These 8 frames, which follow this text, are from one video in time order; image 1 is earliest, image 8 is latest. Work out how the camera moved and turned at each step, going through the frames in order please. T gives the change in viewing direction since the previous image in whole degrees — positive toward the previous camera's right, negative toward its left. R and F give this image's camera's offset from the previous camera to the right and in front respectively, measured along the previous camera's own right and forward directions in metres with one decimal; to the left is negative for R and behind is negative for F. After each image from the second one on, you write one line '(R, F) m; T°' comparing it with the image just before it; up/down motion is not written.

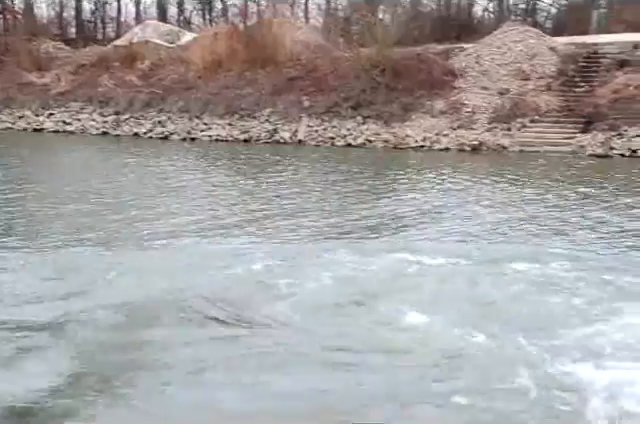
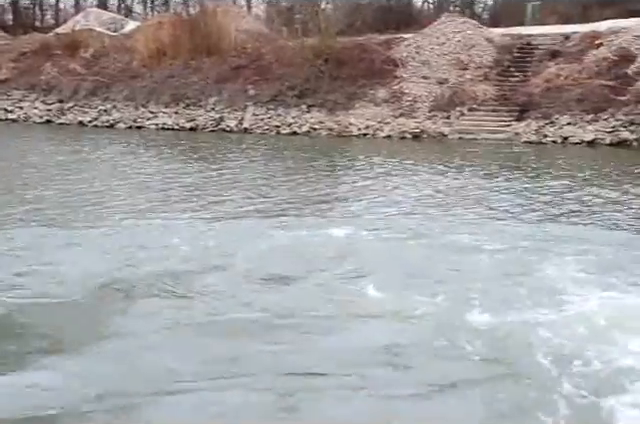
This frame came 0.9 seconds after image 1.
(-0.2, -0.6) m; +4°
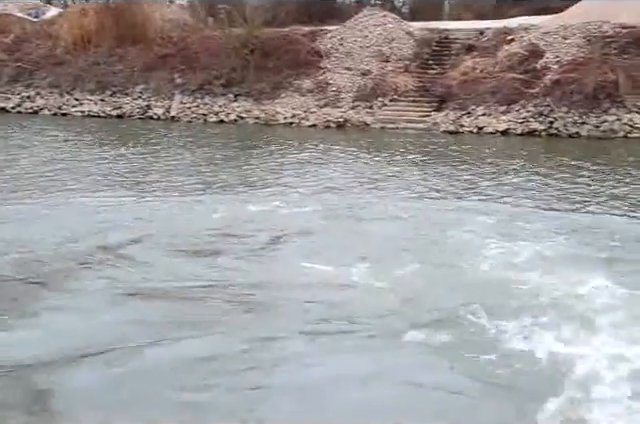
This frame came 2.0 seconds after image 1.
(-0.3, -0.8) m; +6°
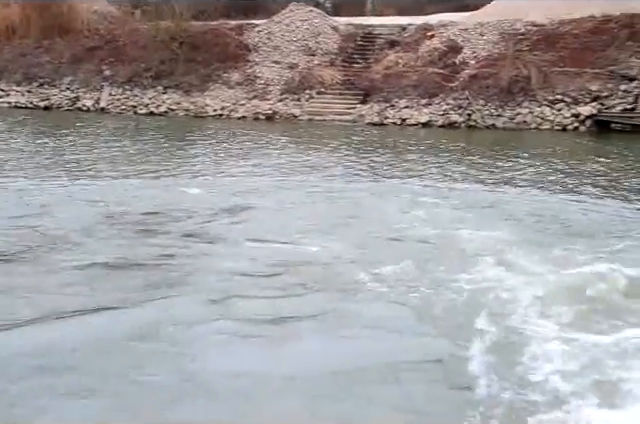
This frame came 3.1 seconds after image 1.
(-0.3, -0.8) m; +6°
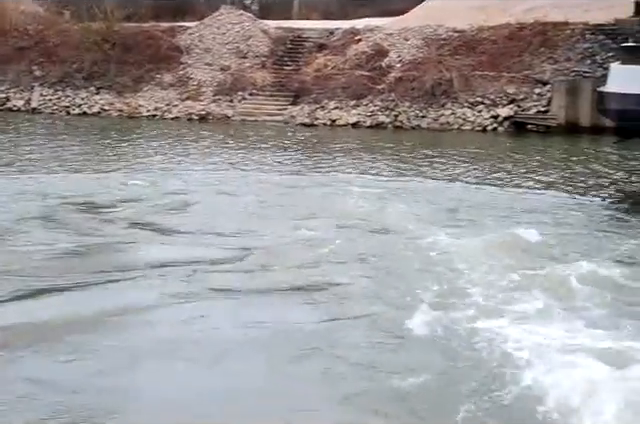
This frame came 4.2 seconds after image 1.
(-0.3, -0.9) m; +5°
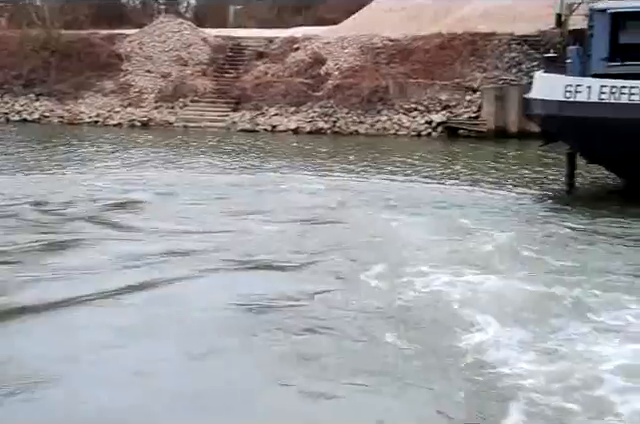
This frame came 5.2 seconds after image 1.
(-0.2, -0.8) m; +5°
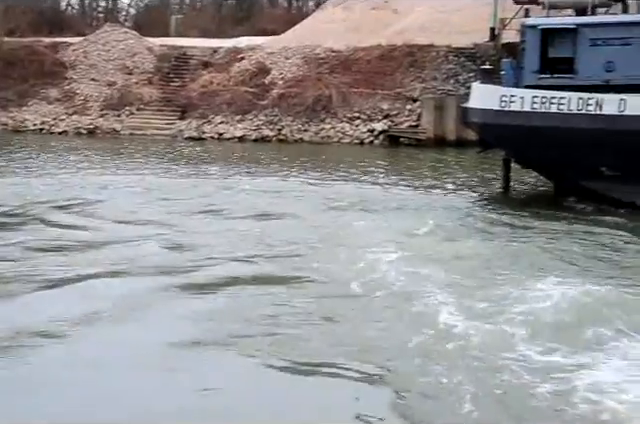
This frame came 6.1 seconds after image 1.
(-0.2, -0.7) m; +4°
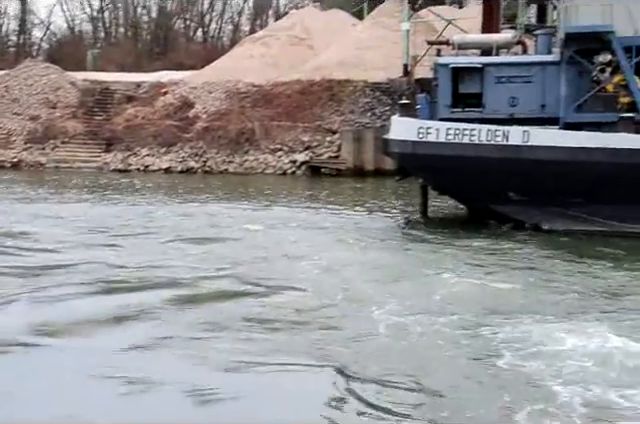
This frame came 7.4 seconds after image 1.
(-0.4, -1.1) m; +6°
